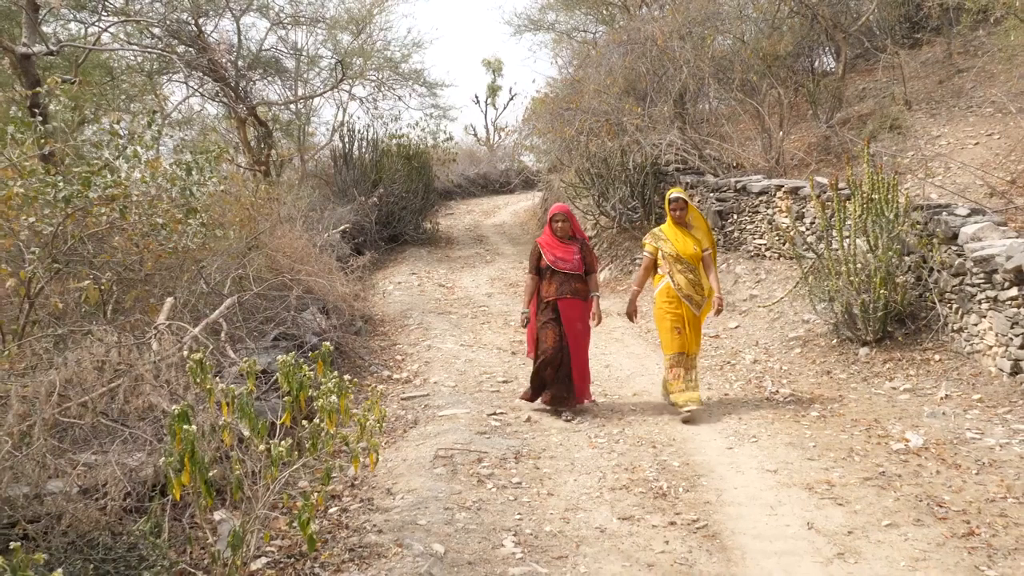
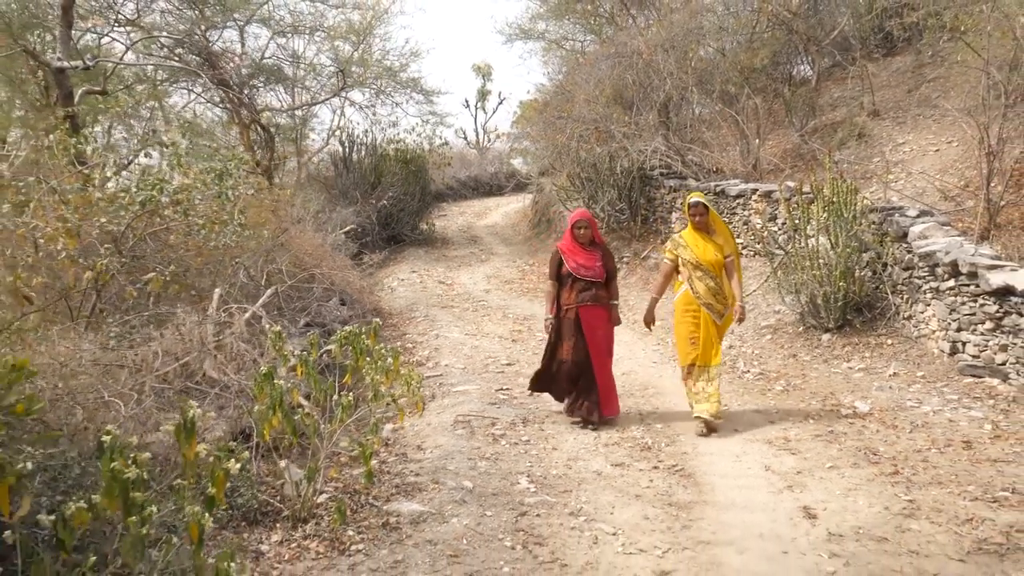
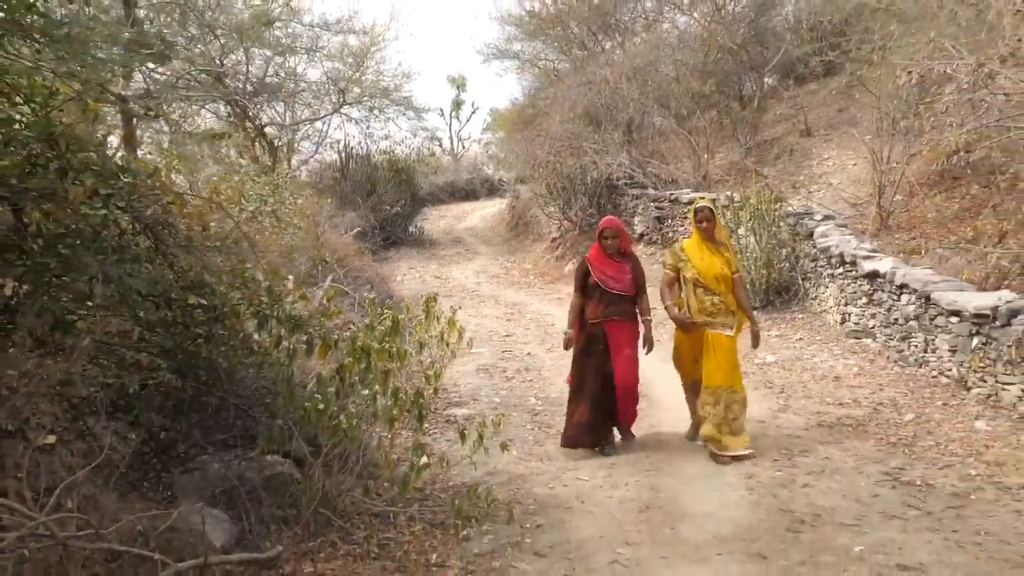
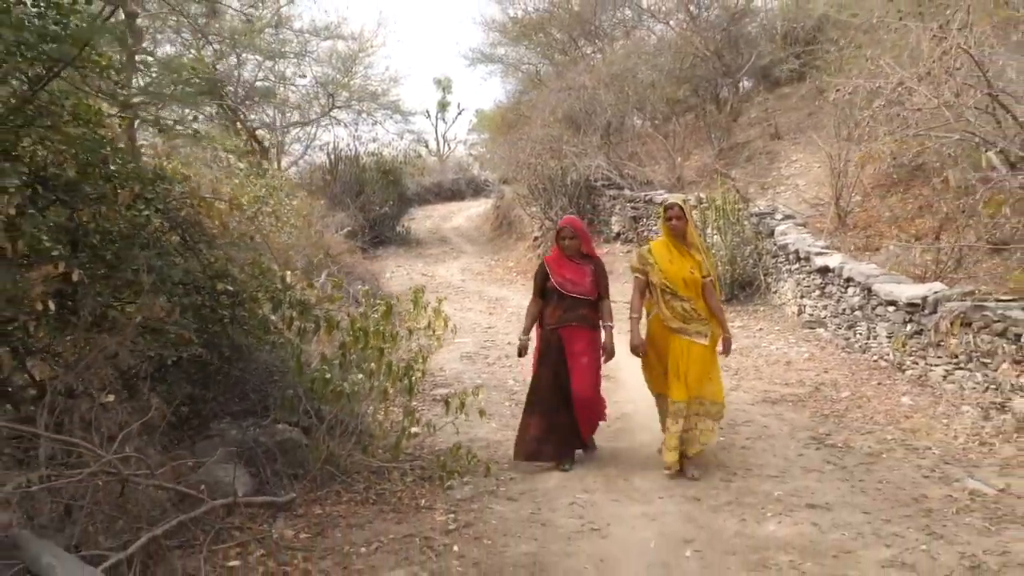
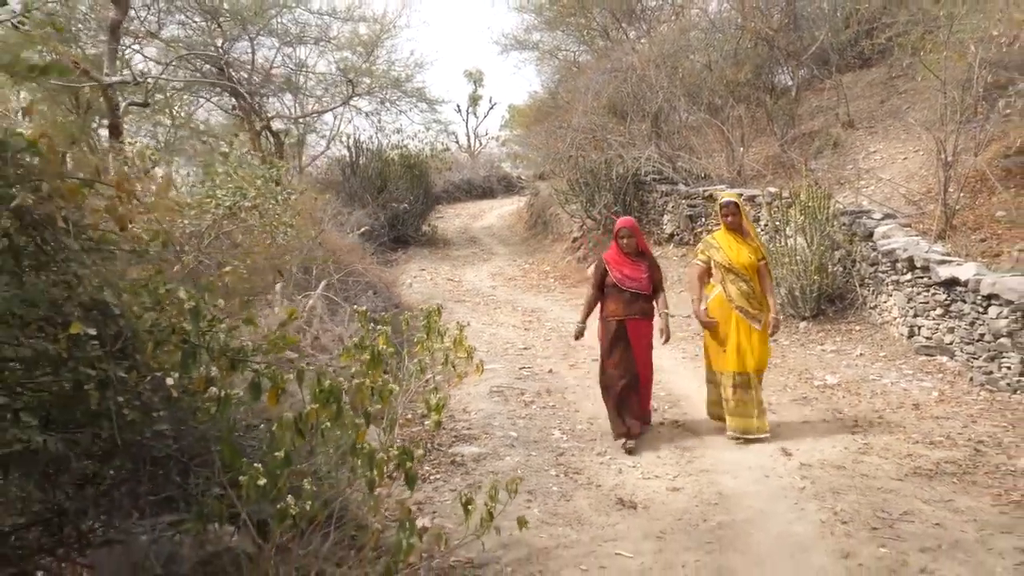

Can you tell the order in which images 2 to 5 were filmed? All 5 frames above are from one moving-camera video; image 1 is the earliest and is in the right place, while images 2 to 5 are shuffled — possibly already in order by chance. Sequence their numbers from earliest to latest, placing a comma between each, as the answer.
2, 5, 3, 4
